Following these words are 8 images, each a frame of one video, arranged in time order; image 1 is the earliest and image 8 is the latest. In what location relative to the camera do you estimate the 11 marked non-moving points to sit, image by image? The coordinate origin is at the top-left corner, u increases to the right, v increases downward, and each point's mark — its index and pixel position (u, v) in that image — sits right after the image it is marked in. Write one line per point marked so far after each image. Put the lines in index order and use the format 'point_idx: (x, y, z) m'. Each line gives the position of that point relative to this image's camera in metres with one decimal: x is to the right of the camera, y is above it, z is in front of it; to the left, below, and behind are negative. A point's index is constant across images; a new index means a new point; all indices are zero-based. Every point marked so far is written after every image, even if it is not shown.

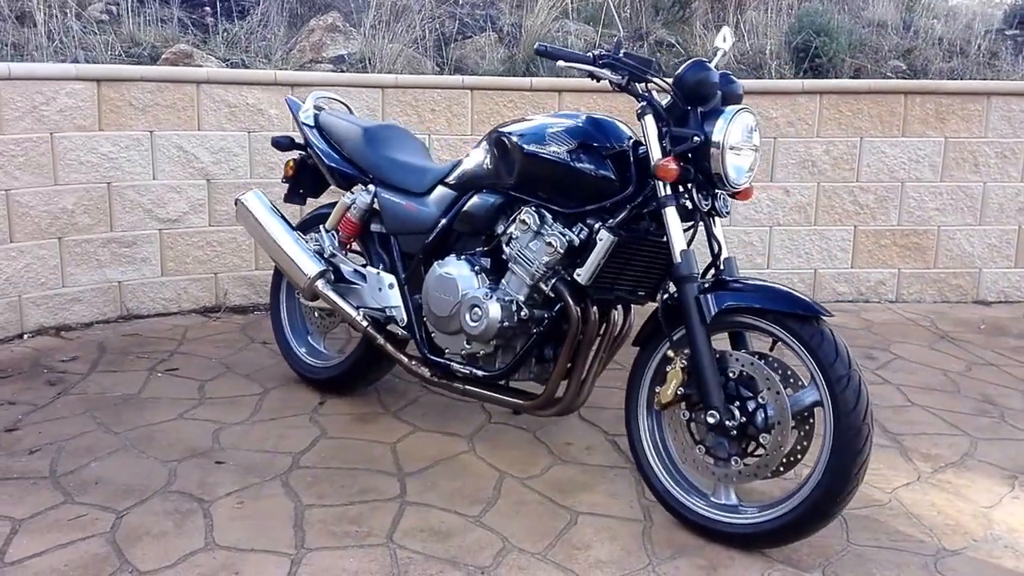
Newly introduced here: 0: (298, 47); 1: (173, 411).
0: (-1.4, +1.7, +6.9) m
1: (-1.3, -0.4, +3.6) m
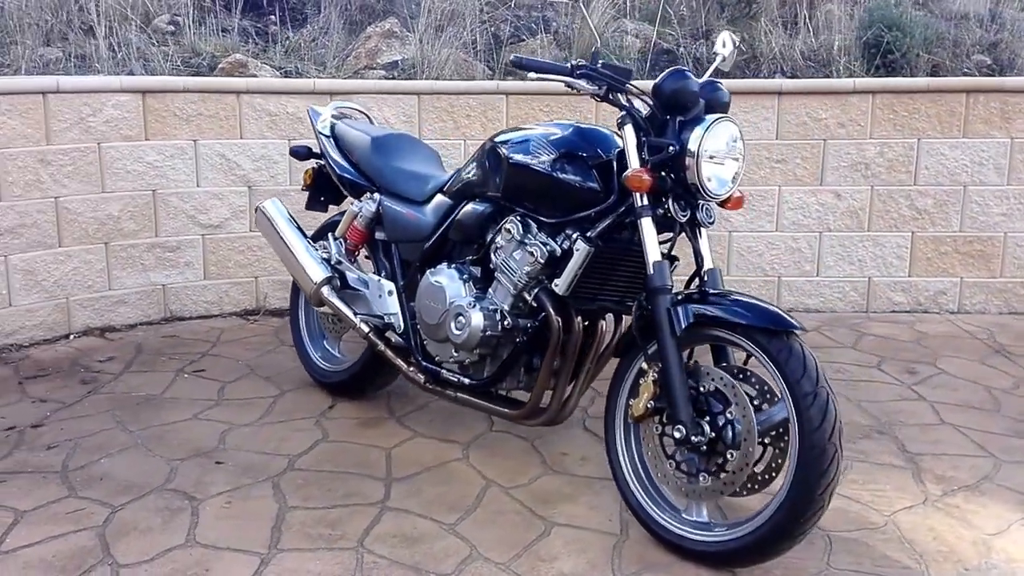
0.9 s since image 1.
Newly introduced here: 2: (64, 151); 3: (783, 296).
0: (-1.1, +1.7, +7.0) m
1: (-1.3, -0.5, +3.8) m
2: (-2.1, +0.7, +4.6) m
3: (+1.5, 0.0, +5.4) m
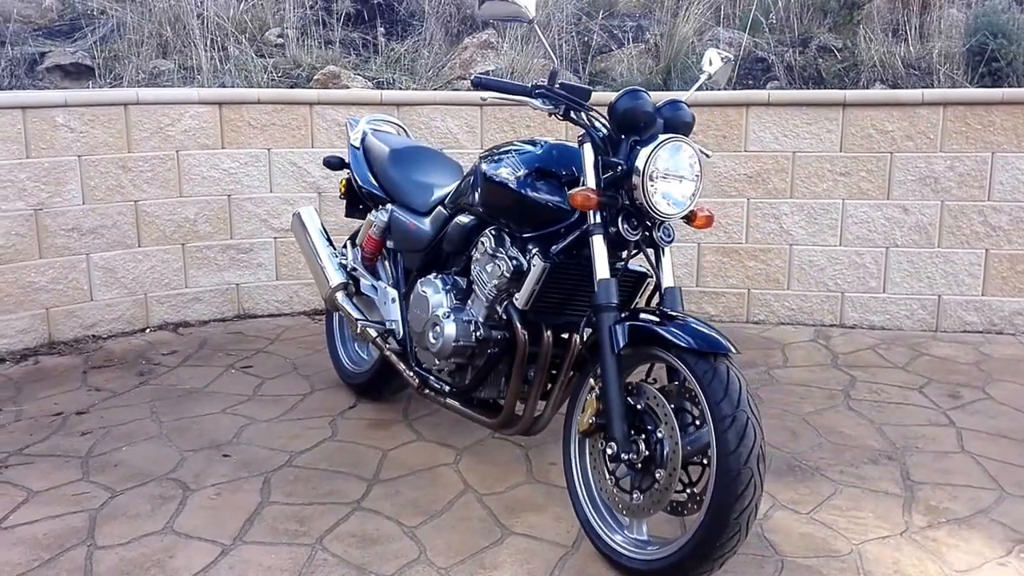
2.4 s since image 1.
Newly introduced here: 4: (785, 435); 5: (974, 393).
0: (-0.5, +1.7, +7.2) m
1: (-1.2, -0.5, +4.0) m
2: (-1.9, +0.7, +5.0) m
3: (+1.8, -0.1, +5.2) m
4: (+1.0, -0.6, +3.6) m
5: (+2.0, -0.5, +4.2) m
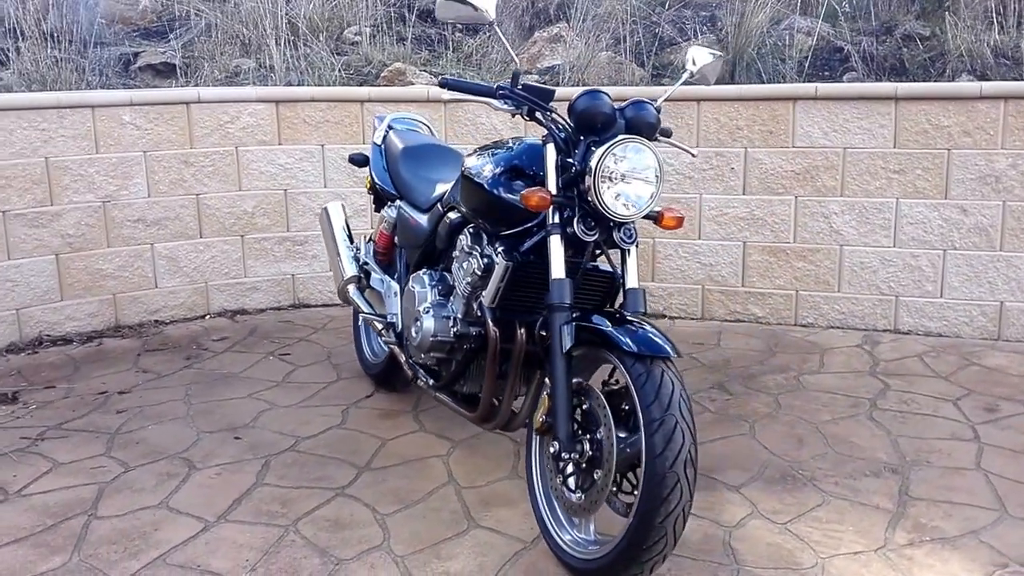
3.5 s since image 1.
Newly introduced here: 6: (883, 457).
0: (+0.1, +1.7, +7.2) m
1: (-1.2, -0.4, +4.2) m
2: (-1.7, +0.7, +5.2) m
3: (+2.0, -0.1, +5.0) m
4: (+1.0, -0.6, +3.5) m
5: (+2.1, -0.5, +3.9) m
6: (+1.3, -0.6, +3.4) m
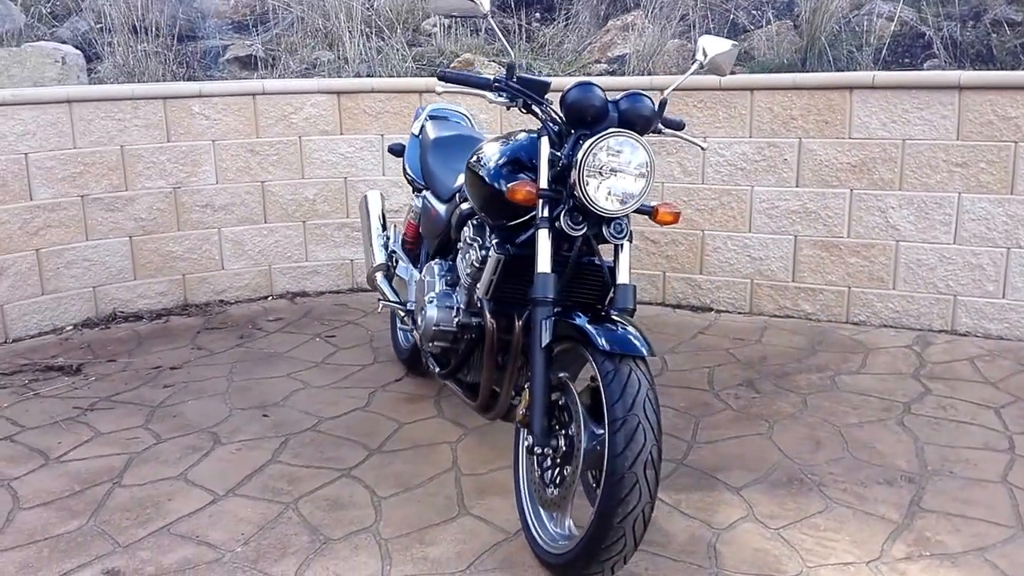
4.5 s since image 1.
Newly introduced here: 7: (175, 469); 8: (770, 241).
0: (+0.6, +1.8, +7.2) m
1: (-1.0, -0.4, +4.4) m
2: (-1.4, +0.8, +5.4) m
3: (+2.2, -0.1, +4.8) m
4: (+1.1, -0.6, +3.5) m
5: (+2.1, -0.5, +3.7) m
6: (+1.3, -0.6, +3.3) m
7: (-1.2, -0.6, +3.3) m
8: (+1.4, +0.2, +5.0) m
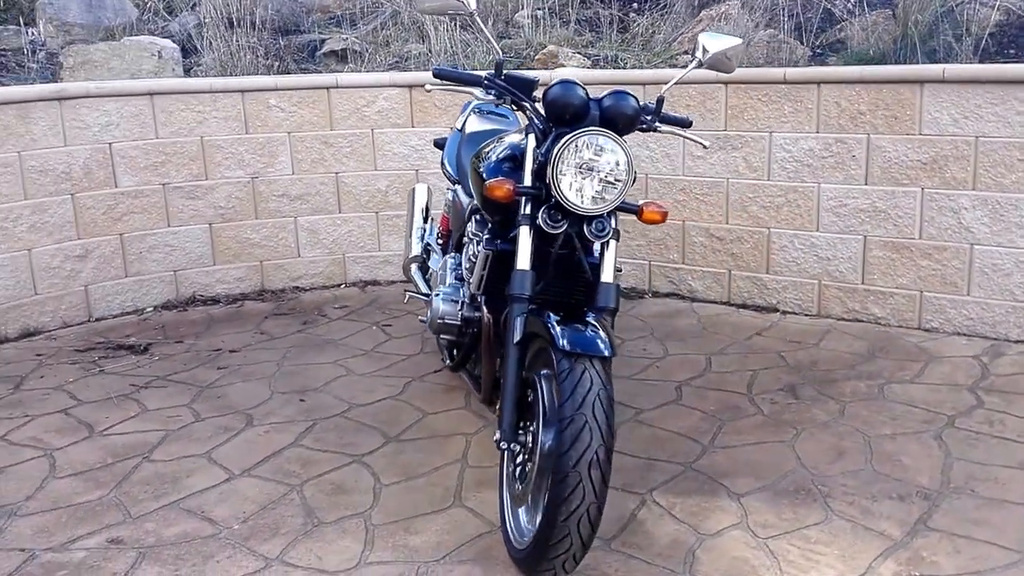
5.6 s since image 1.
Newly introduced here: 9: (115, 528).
0: (+1.2, +1.8, +7.1) m
1: (-0.8, -0.3, +4.5) m
2: (-1.0, +0.9, +5.6) m
3: (+2.4, -0.2, +4.4) m
4: (+1.1, -0.6, +3.3) m
5: (+2.2, -0.5, +3.4) m
6: (+1.3, -0.6, +3.1) m
7: (-1.1, -0.6, +3.5) m
8: (+1.6, +0.2, +4.8) m
9: (-1.2, -0.7, +3.0) m
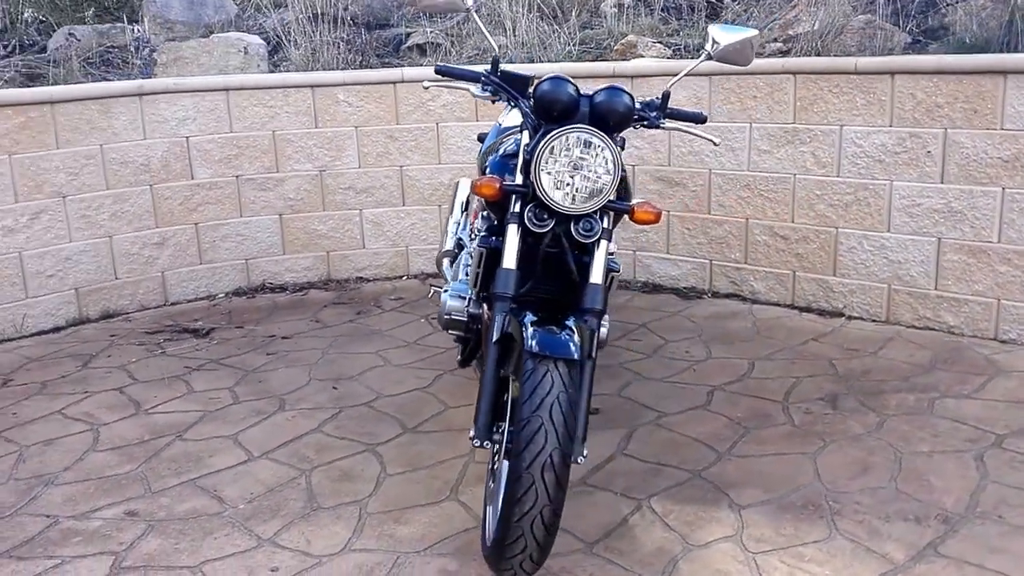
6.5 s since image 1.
0: (+1.8, +1.8, +6.8) m
1: (-0.6, -0.3, +4.6) m
2: (-0.6, +0.9, +5.7) m
3: (+2.6, -0.2, +4.1) m
4: (+1.1, -0.6, +3.1) m
5: (+2.2, -0.6, +3.1) m
6: (+1.3, -0.6, +2.9) m
7: (-1.1, -0.5, +3.7) m
8: (+1.9, +0.2, +4.5) m
9: (-1.2, -0.7, +3.1) m
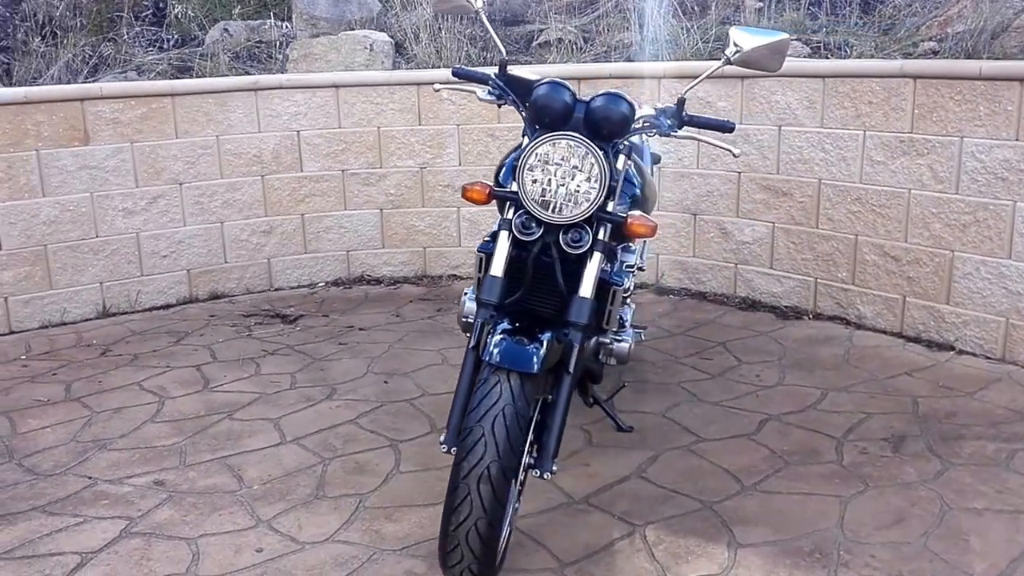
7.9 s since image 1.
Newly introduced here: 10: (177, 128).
0: (+2.7, +1.7, +6.3) m
1: (-0.2, -0.3, +4.6) m
2: (+0.1, +0.9, +5.7) m
3: (+2.8, -0.4, +3.4) m
4: (+1.1, -0.7, +2.8) m
5: (+2.2, -0.7, +2.6) m
6: (+1.3, -0.7, +2.6) m
7: (-0.9, -0.5, +3.8) m
8: (+2.2, +0.1, +4.0) m
9: (-1.2, -0.6, +3.3) m
10: (-1.7, +0.8, +4.9) m
